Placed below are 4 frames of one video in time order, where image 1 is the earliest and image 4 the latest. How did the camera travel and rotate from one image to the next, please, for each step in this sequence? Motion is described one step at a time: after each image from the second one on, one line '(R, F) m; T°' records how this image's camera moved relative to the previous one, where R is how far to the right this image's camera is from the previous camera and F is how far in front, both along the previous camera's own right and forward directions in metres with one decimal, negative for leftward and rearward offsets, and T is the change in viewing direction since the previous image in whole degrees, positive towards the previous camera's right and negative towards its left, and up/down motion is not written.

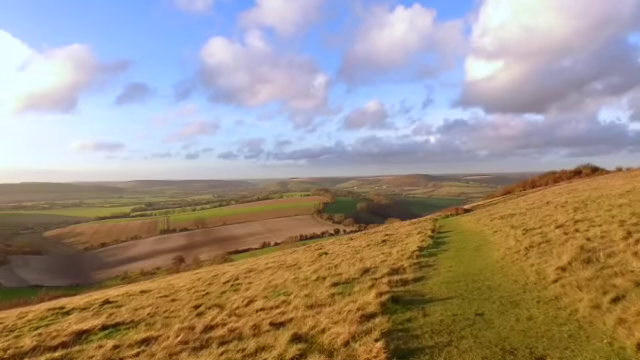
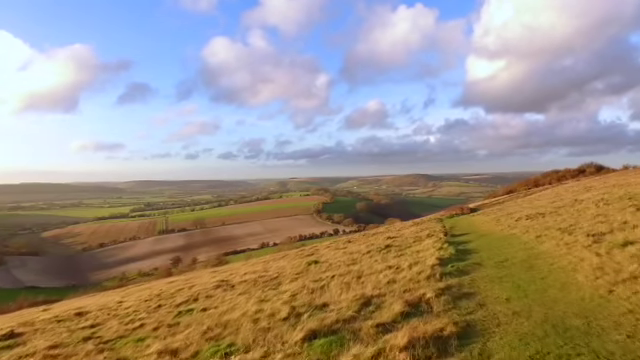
(+0.2, +1.7) m; 0°
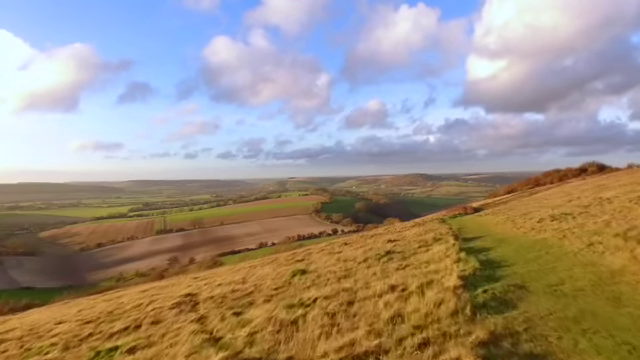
(+0.2, +1.3) m; 0°
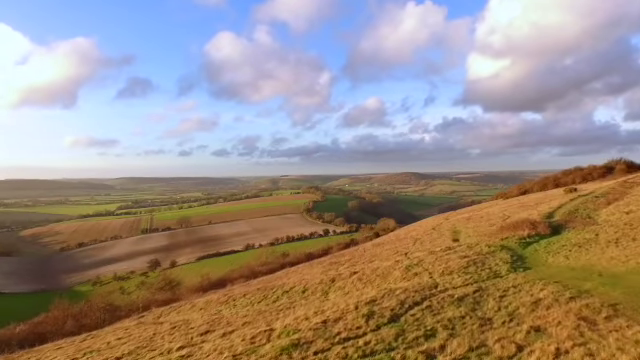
(+0.8, +11.0) m; +1°
